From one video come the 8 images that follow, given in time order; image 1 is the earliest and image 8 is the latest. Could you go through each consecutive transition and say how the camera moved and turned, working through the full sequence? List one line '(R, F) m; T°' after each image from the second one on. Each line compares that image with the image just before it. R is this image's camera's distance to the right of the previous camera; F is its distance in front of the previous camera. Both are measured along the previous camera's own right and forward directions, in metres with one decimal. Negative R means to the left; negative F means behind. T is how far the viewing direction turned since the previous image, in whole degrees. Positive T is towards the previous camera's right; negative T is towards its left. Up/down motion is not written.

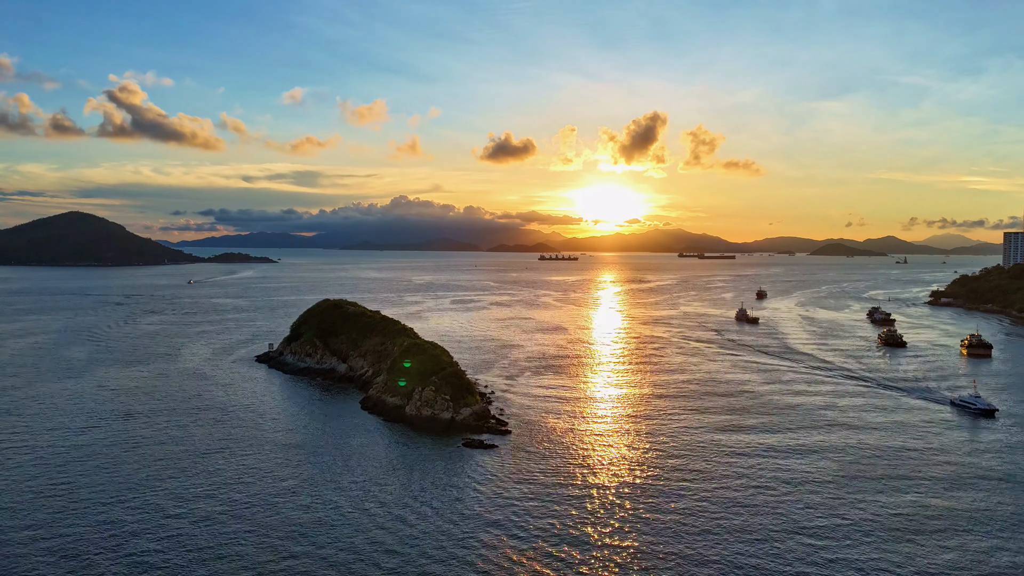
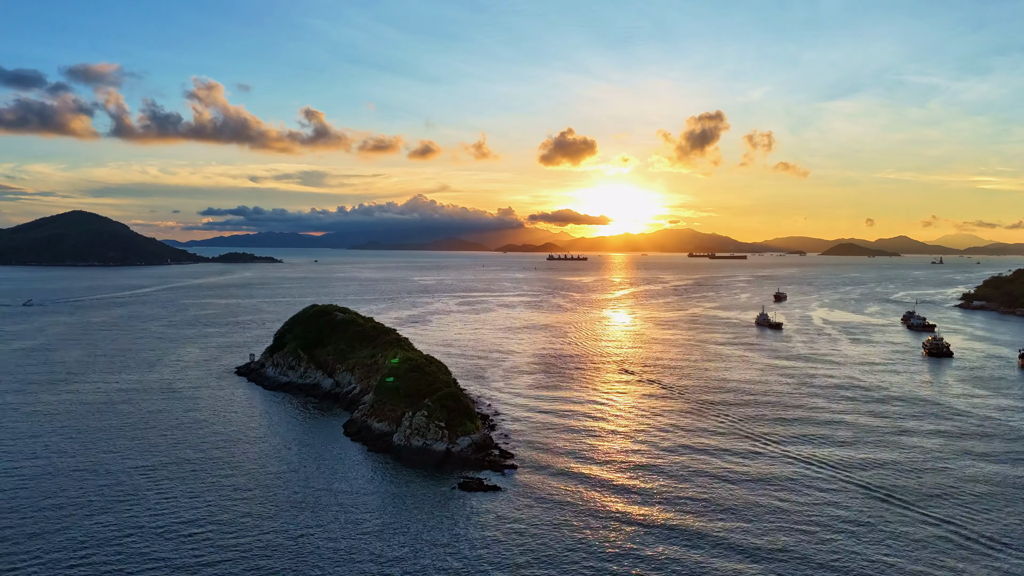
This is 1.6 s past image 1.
(0.0, +5.5) m; -1°
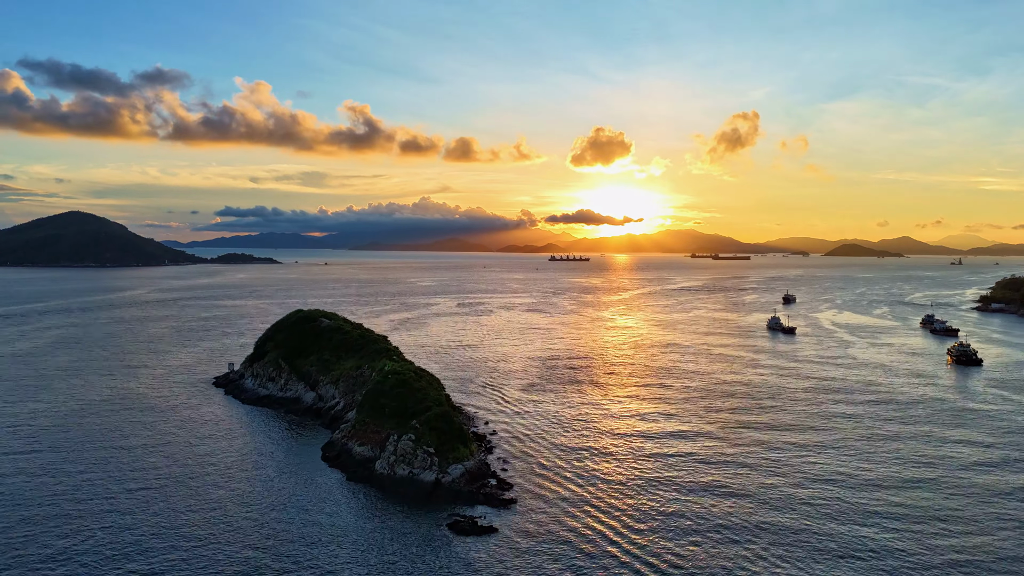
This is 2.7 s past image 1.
(+0.1, +3.8) m; 0°
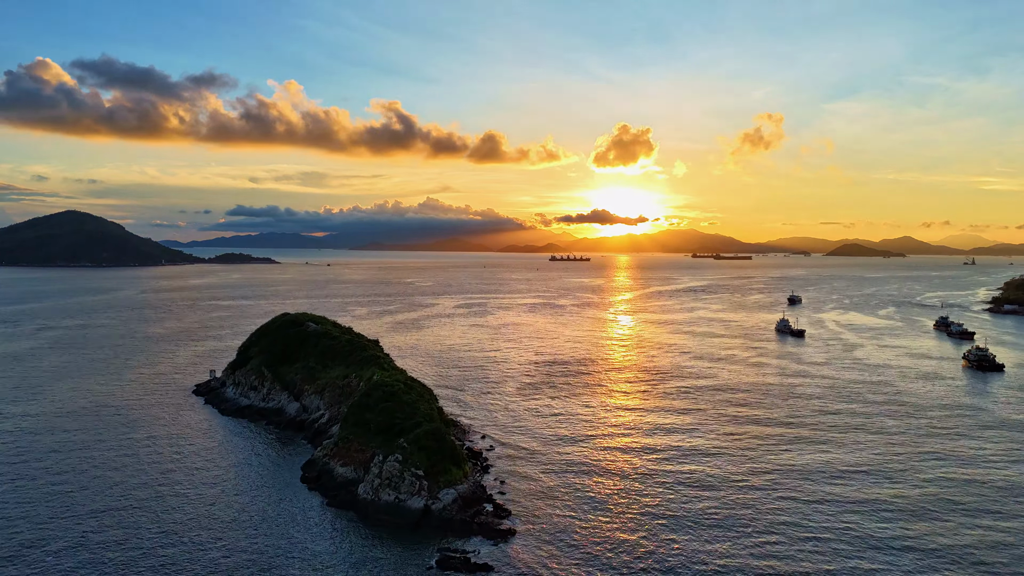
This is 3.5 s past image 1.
(+0.1, +2.7) m; 0°
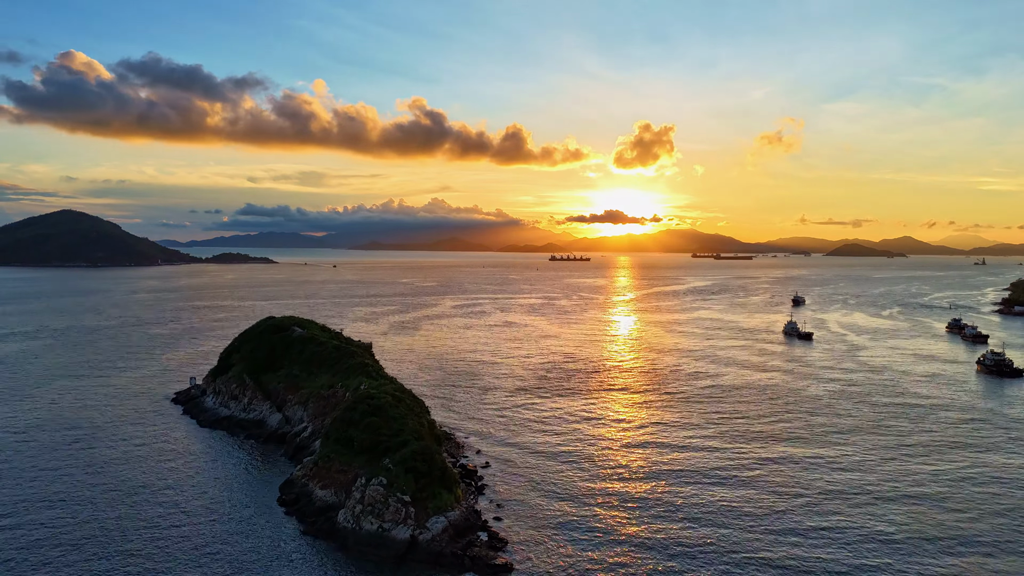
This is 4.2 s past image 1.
(+0.1, +2.4) m; 0°
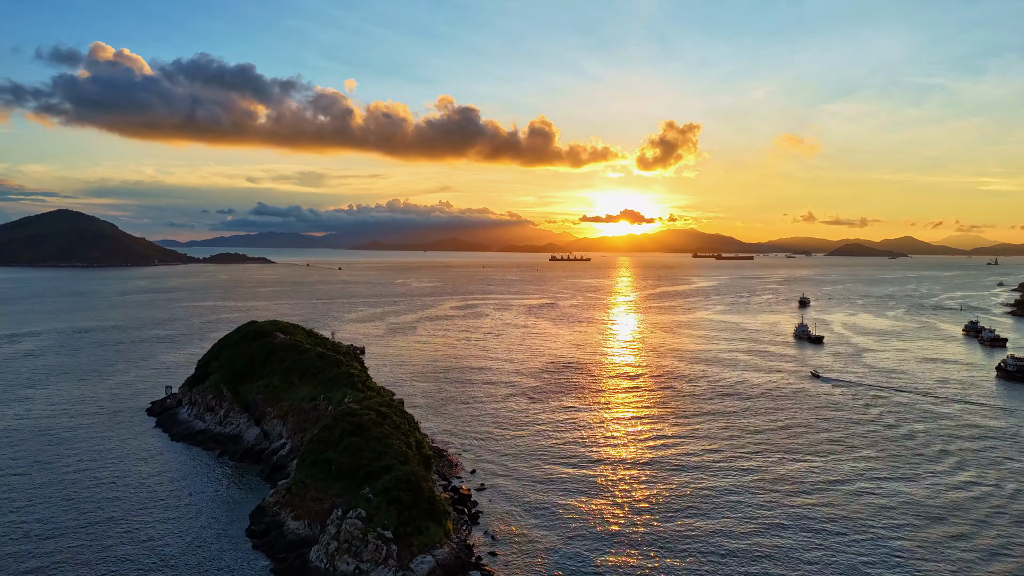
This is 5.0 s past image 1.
(+0.1, +2.7) m; 0°
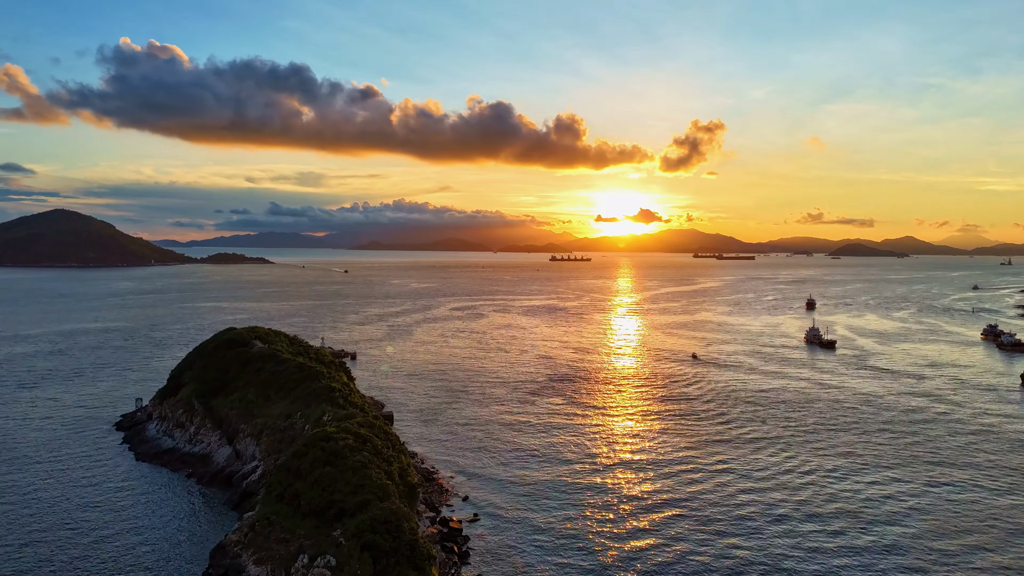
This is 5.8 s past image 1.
(+0.1, +2.9) m; 0°
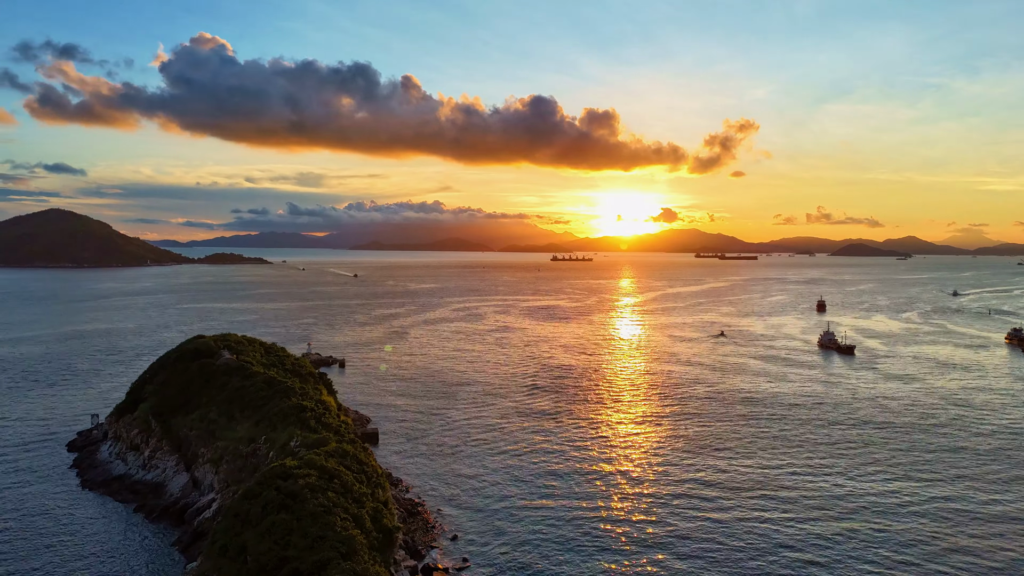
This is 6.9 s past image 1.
(+0.1, +3.6) m; 0°
